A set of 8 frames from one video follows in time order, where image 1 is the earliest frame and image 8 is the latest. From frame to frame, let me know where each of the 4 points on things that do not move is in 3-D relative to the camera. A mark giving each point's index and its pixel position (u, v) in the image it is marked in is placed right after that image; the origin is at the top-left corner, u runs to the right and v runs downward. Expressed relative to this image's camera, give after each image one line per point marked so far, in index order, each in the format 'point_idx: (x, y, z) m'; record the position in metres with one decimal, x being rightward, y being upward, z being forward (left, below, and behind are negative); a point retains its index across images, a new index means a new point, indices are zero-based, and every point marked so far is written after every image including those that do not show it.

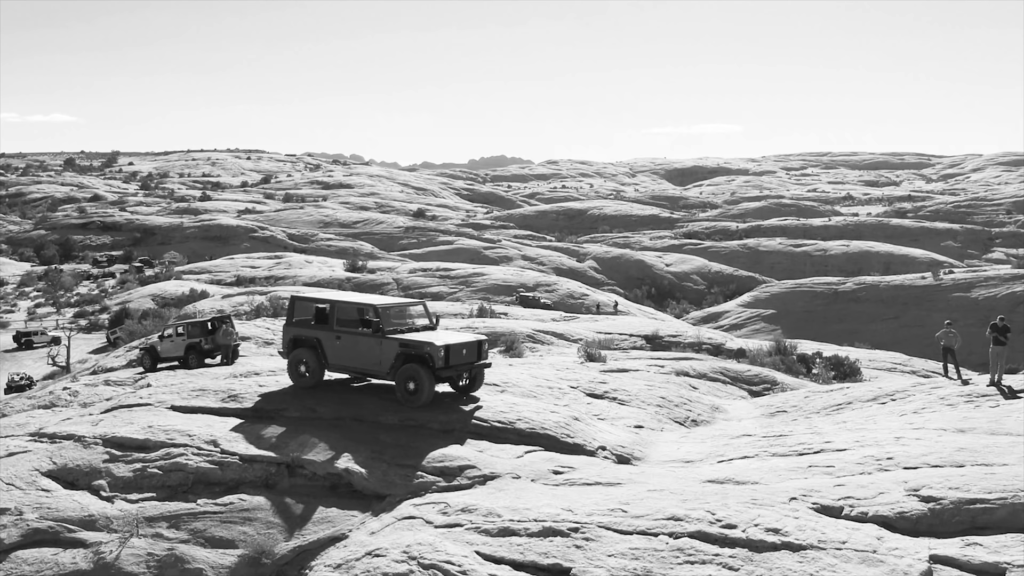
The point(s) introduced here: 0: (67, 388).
0: (-7.8, -1.8, +13.3) m
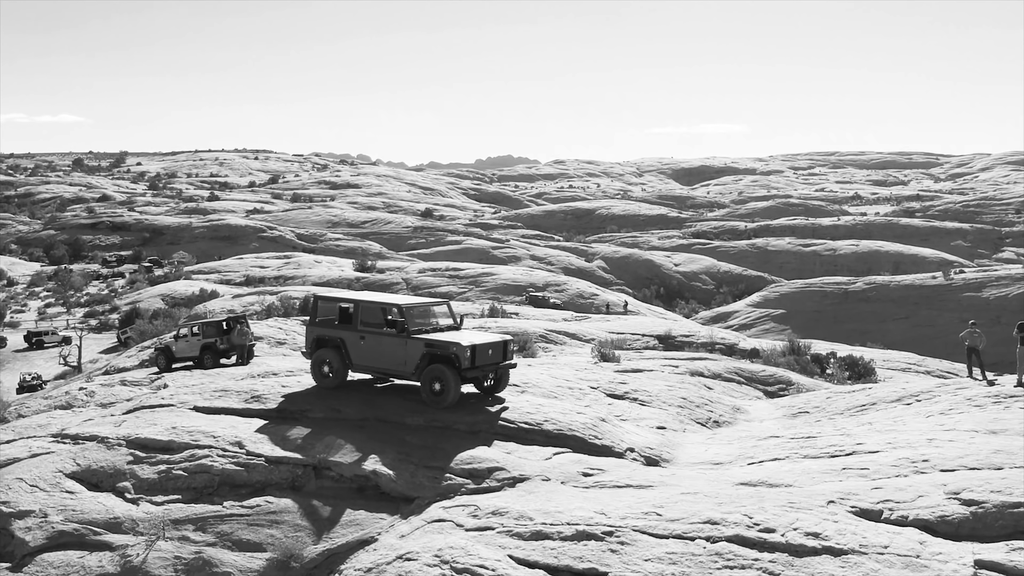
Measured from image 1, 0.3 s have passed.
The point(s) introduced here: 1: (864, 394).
0: (-7.5, -1.7, +13.3) m
1: (+6.1, -1.8, +13.1) m
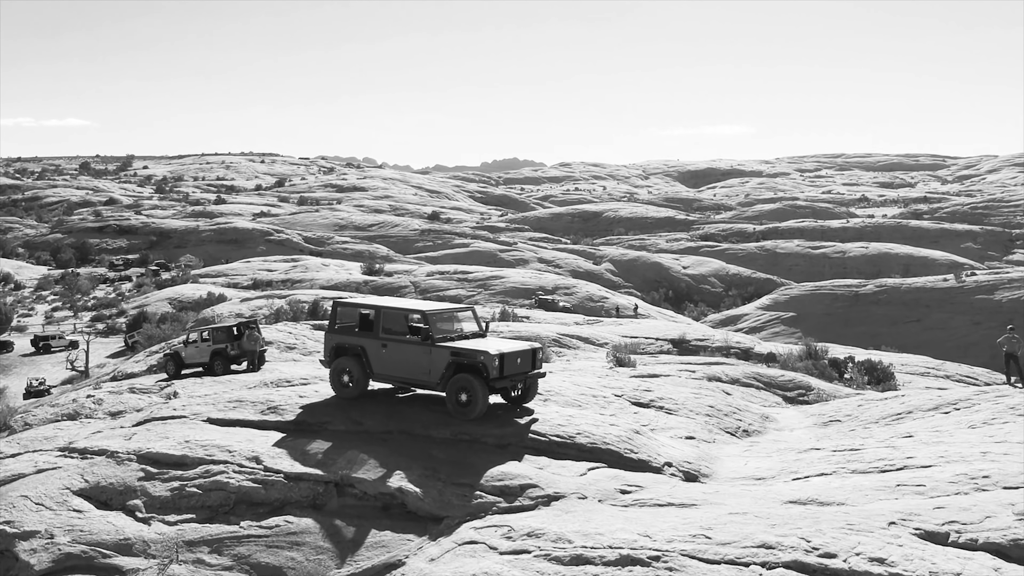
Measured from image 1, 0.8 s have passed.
0: (-7.2, -1.8, +12.9) m
1: (+6.4, -1.9, +12.6) m
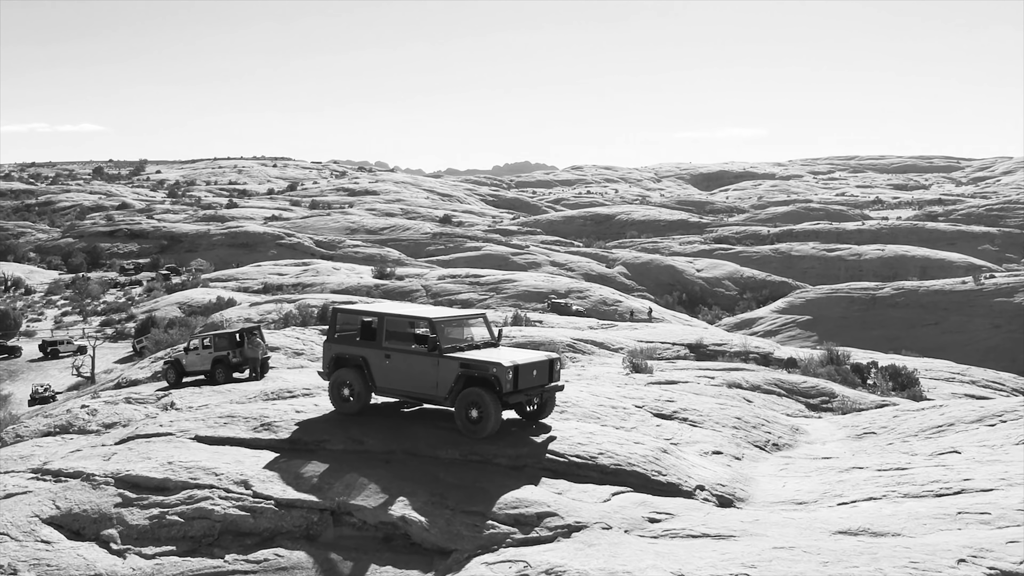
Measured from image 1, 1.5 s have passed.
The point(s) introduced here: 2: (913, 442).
0: (-6.9, -1.9, +12.4) m
1: (+6.6, -2.0, +11.9) m
2: (+5.7, -2.2, +10.8) m
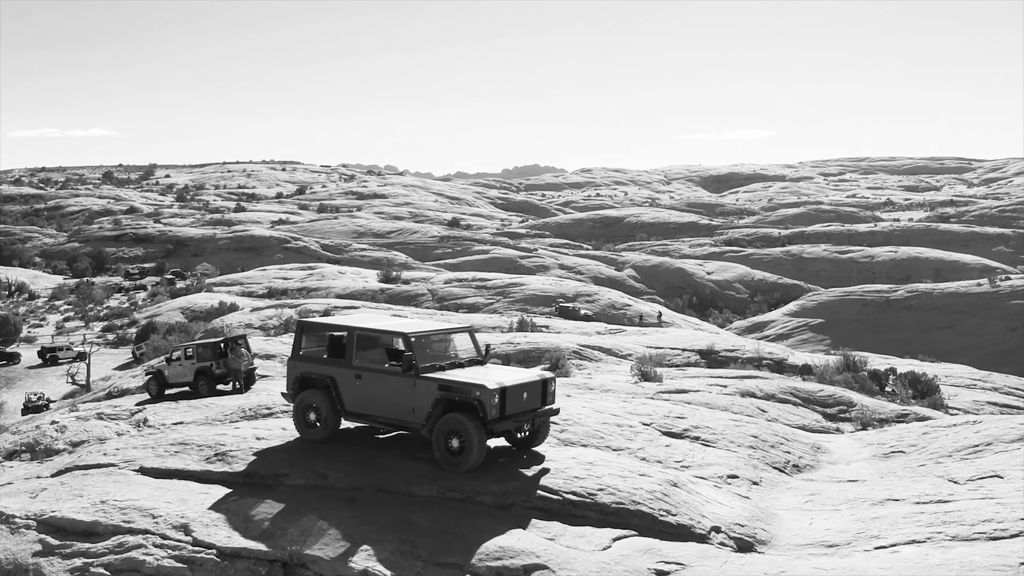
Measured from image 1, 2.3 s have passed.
0: (-7.0, -2.0, +11.7) m
1: (+6.6, -2.0, +11.0) m
2: (+5.6, -2.3, +9.9) m
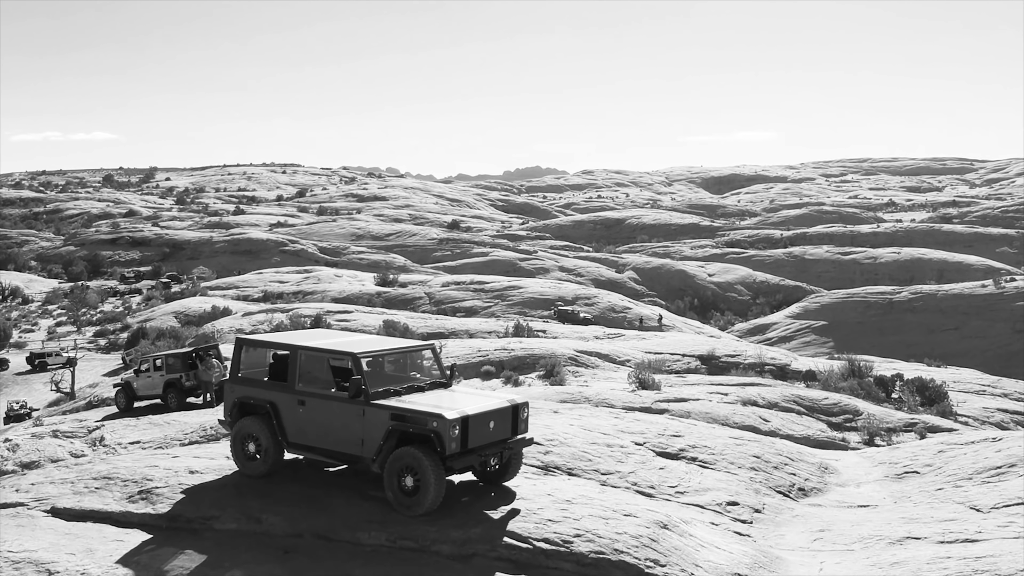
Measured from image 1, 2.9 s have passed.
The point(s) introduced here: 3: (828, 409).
0: (-7.2, -2.2, +11.0) m
1: (+6.4, -2.1, +10.2) m
2: (+5.4, -2.4, +9.2) m
3: (+7.7, -2.9, +18.5) m
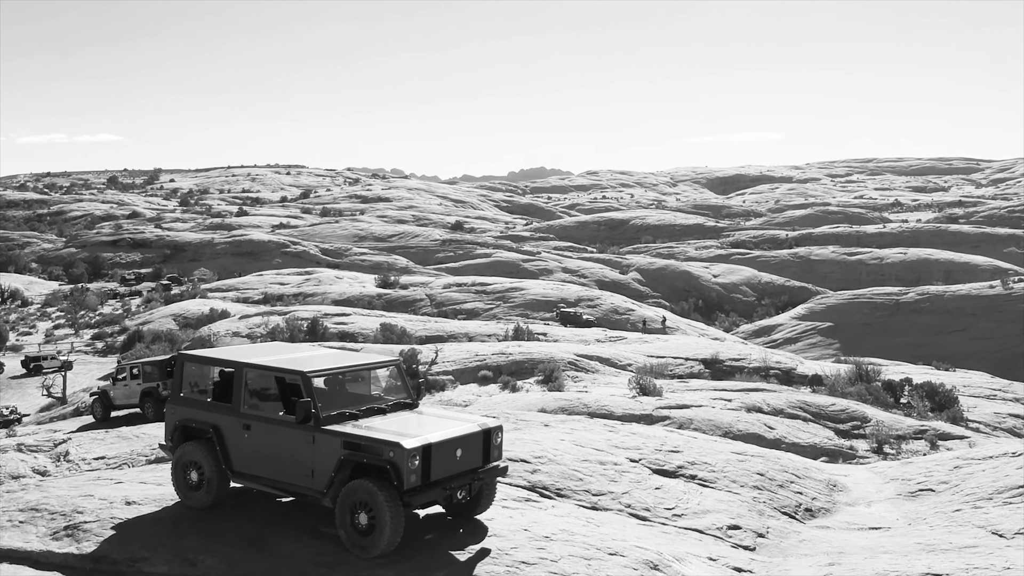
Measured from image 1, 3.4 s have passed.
0: (-7.3, -2.2, +10.4) m
1: (+6.3, -2.2, +9.6) m
2: (+5.3, -2.4, +8.6) m
3: (+7.6, -3.0, +17.9) m
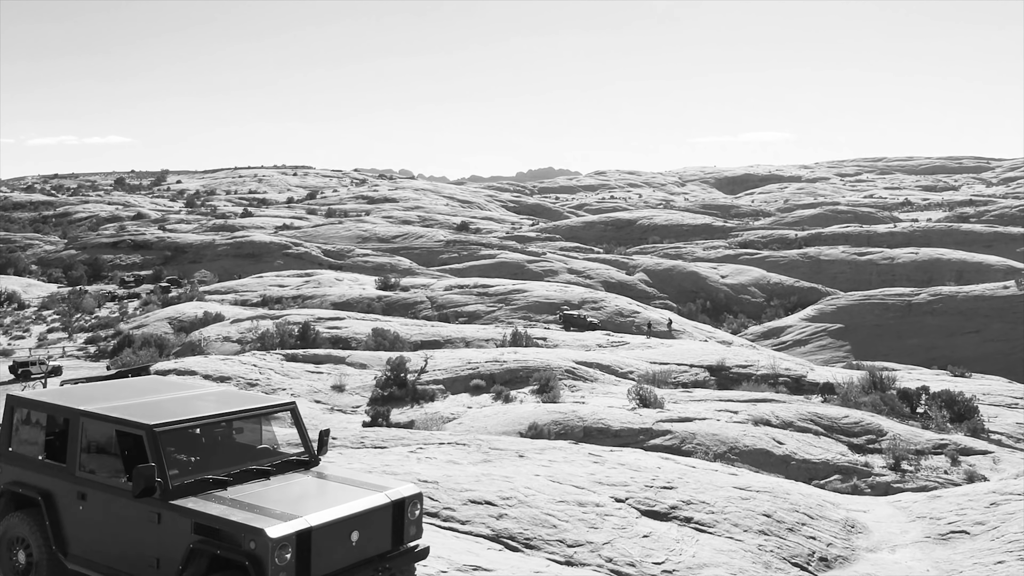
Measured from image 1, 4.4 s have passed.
0: (-7.6, -2.4, +9.4) m
1: (+6.0, -2.3, +8.4) m
2: (+5.0, -2.5, +7.4) m
3: (+7.4, -3.1, +16.6) m
